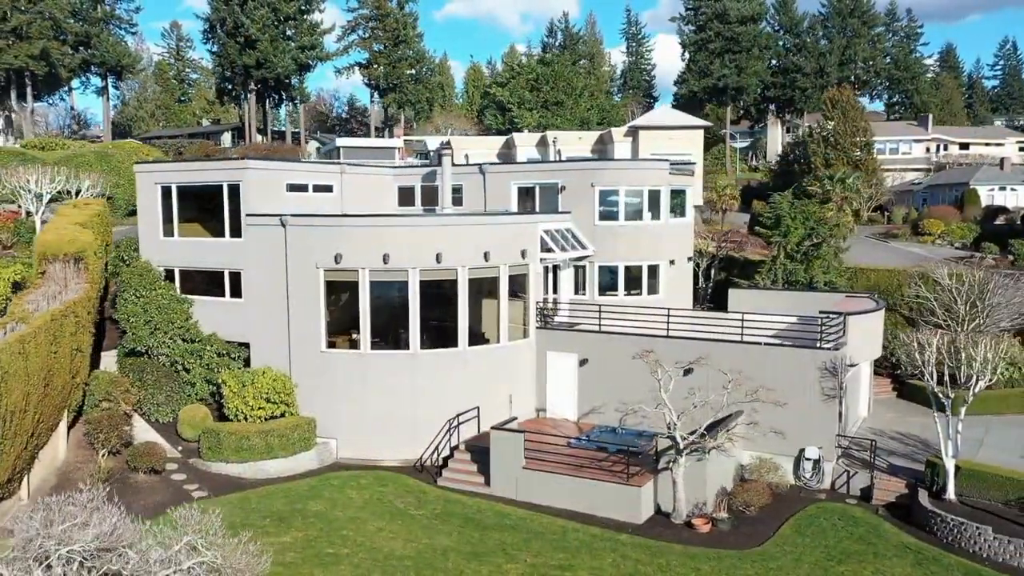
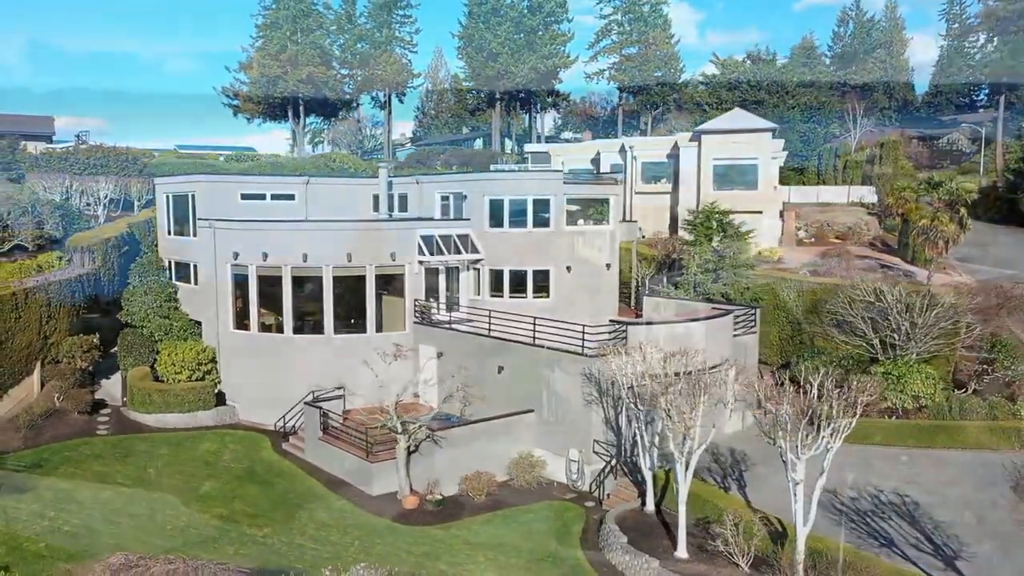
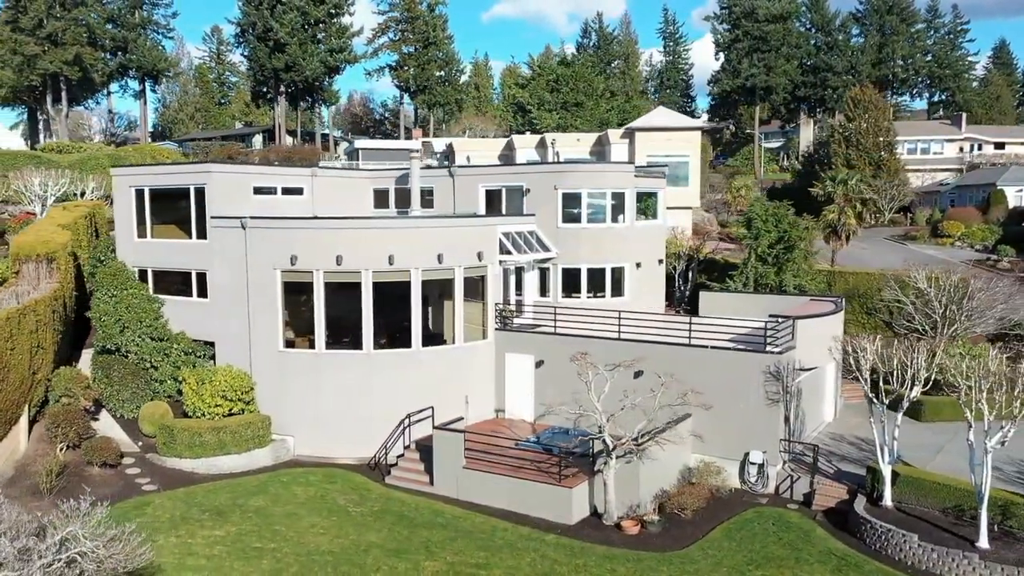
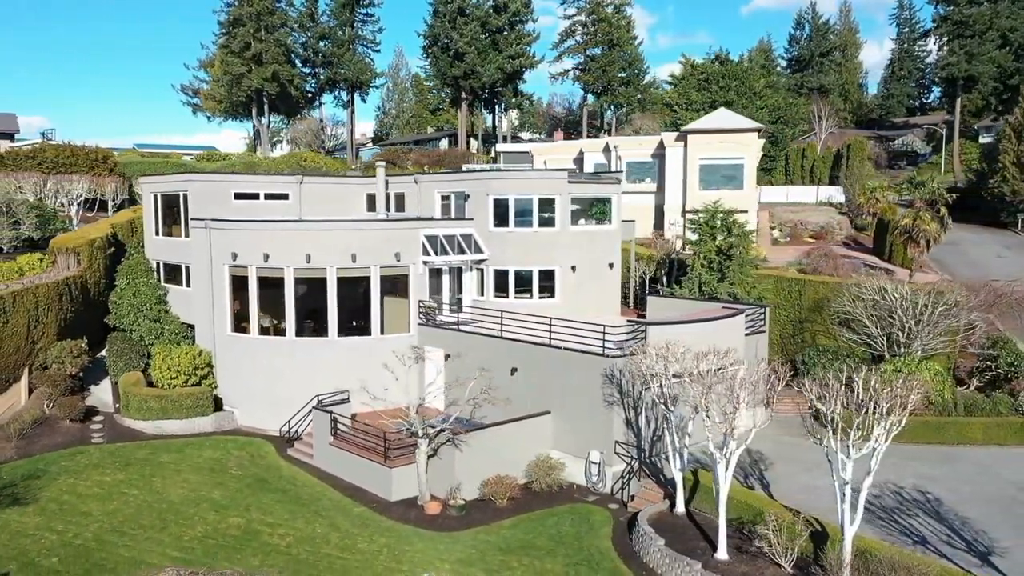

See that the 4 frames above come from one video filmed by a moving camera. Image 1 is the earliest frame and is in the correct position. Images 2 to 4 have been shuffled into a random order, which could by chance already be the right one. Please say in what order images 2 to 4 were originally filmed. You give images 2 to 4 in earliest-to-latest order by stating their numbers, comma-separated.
3, 4, 2
